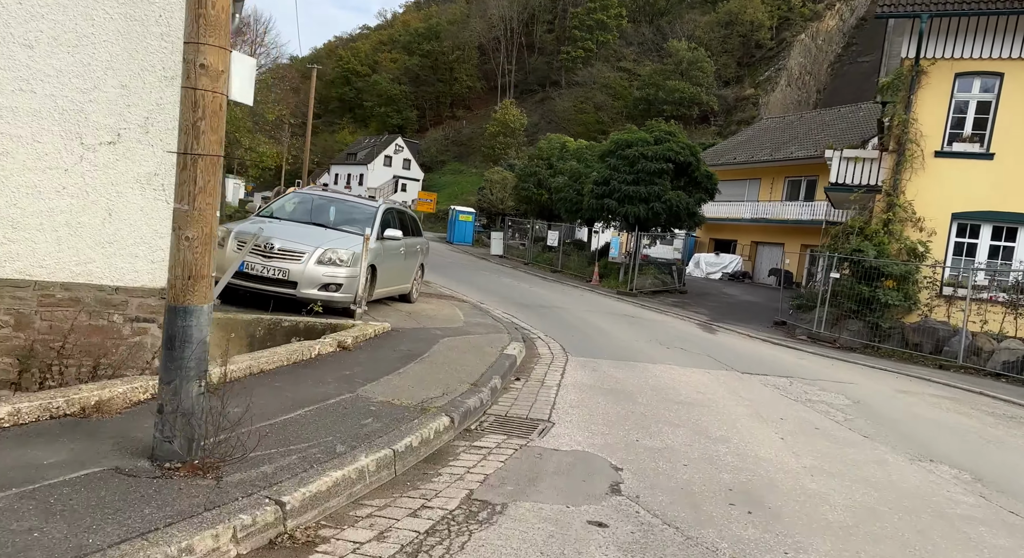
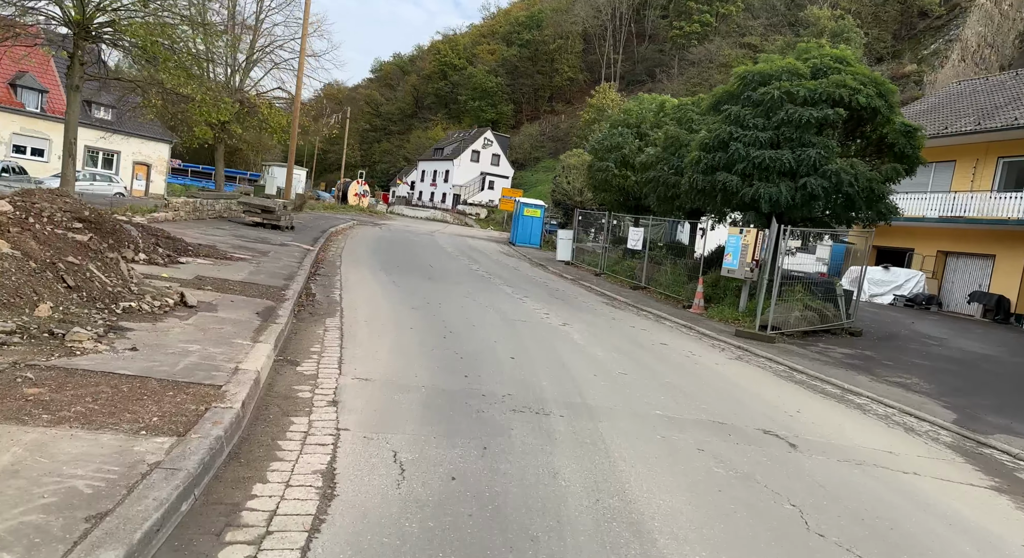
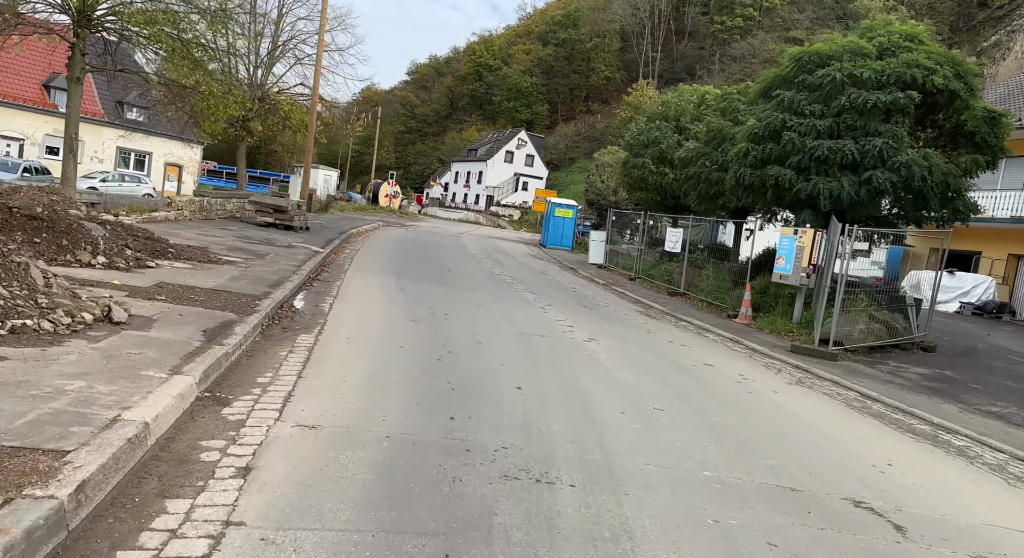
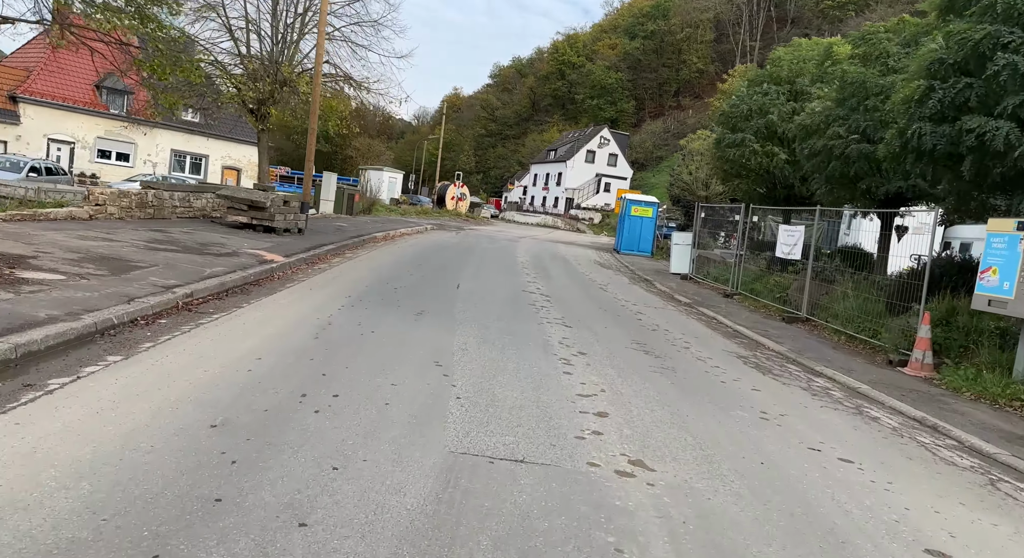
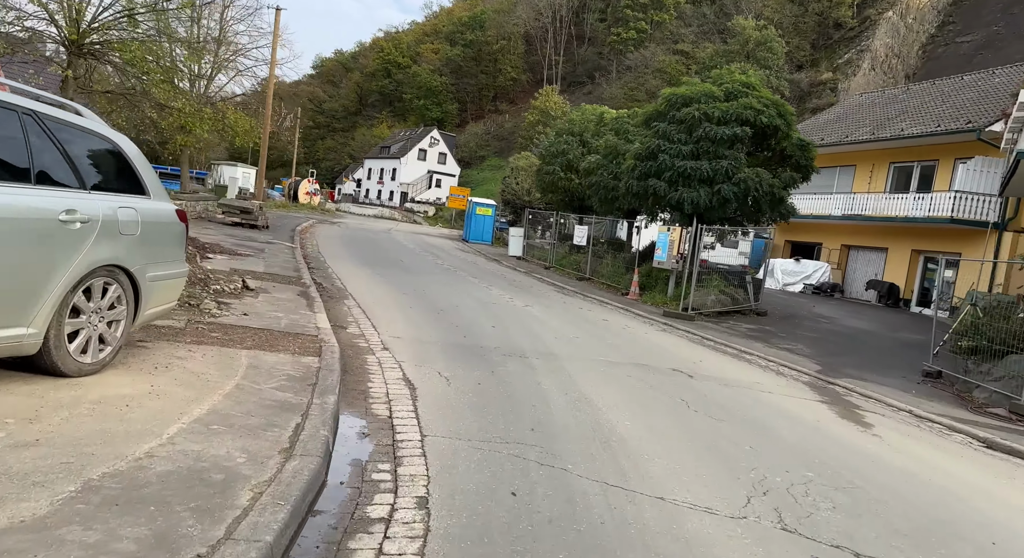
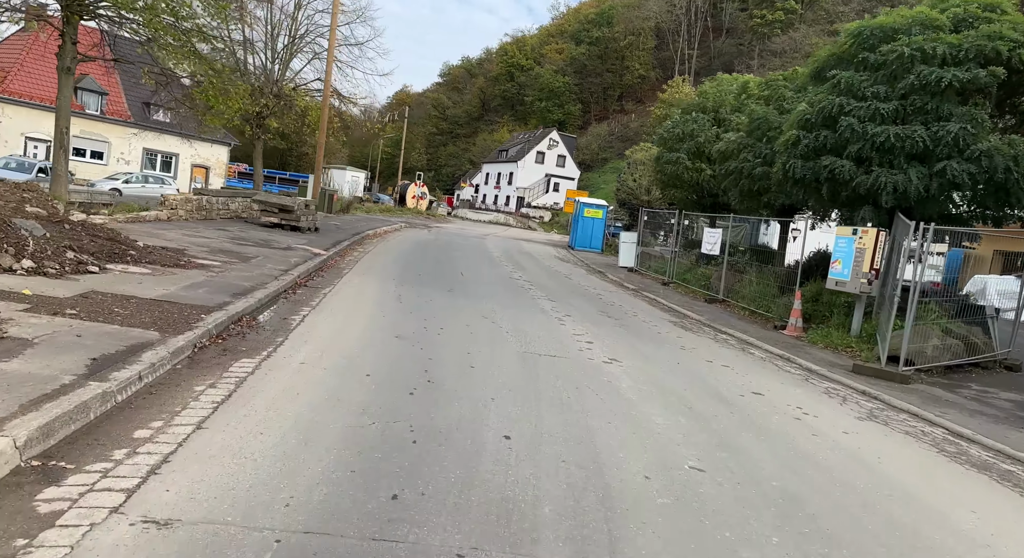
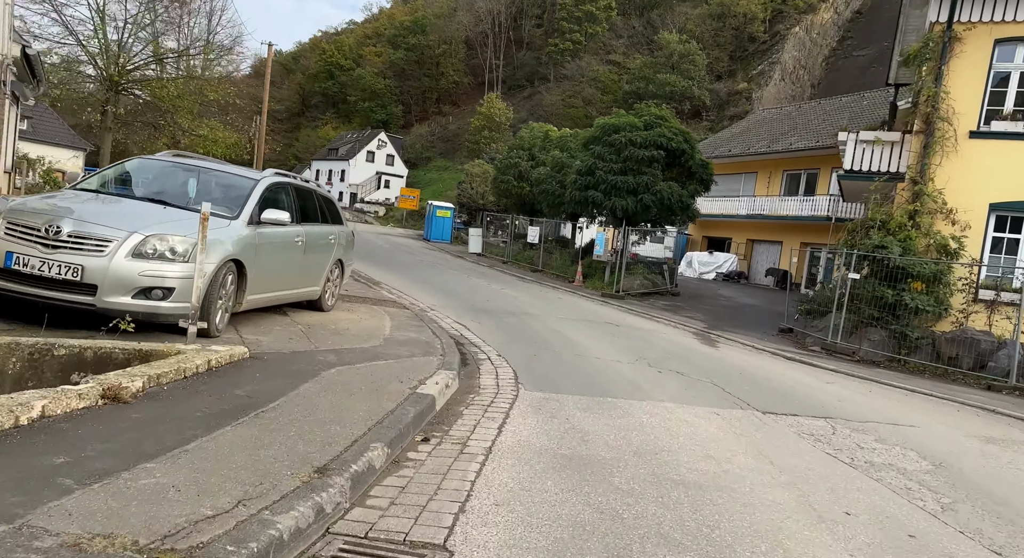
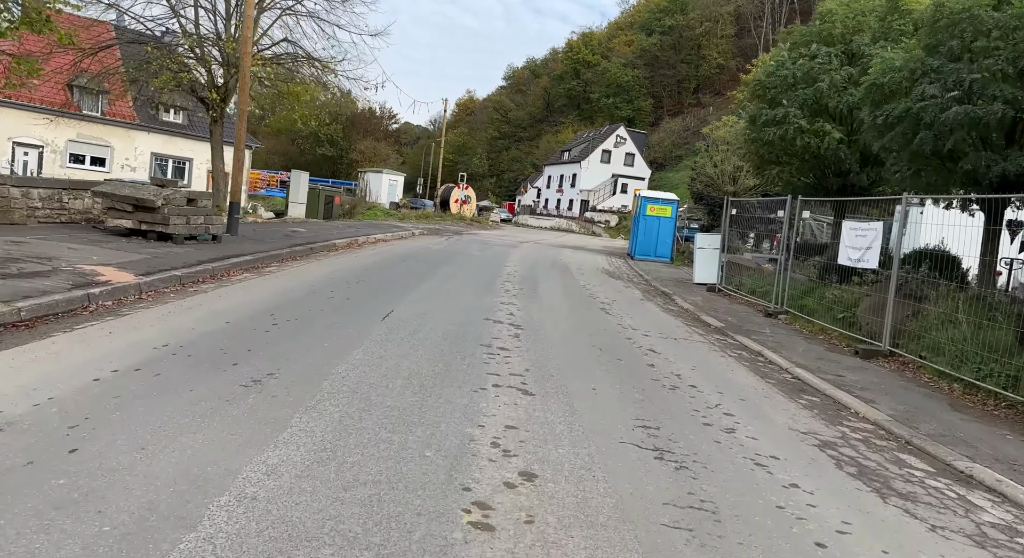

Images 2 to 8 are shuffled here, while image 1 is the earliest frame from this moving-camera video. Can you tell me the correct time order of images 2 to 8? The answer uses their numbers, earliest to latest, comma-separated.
7, 5, 2, 3, 6, 4, 8
